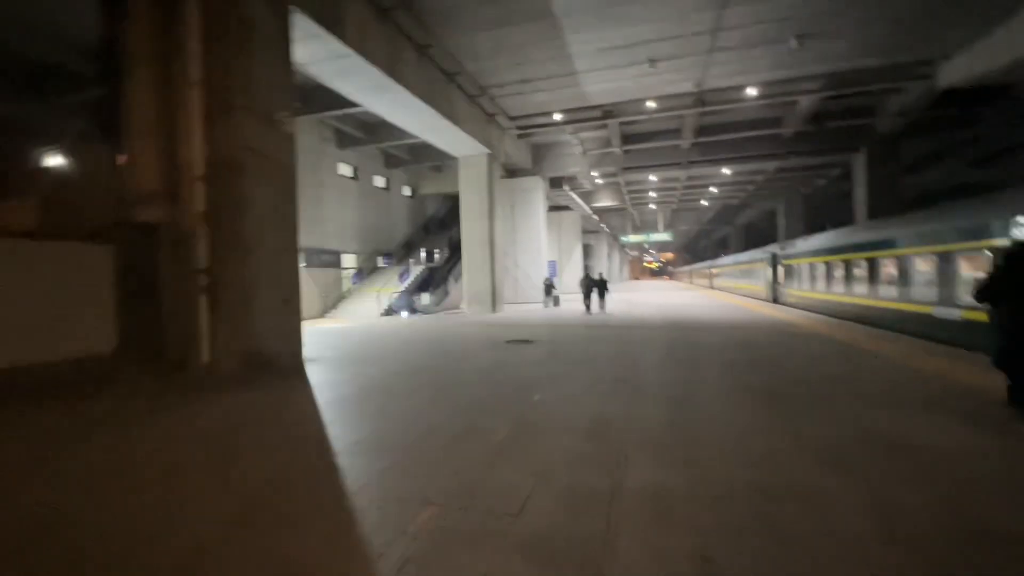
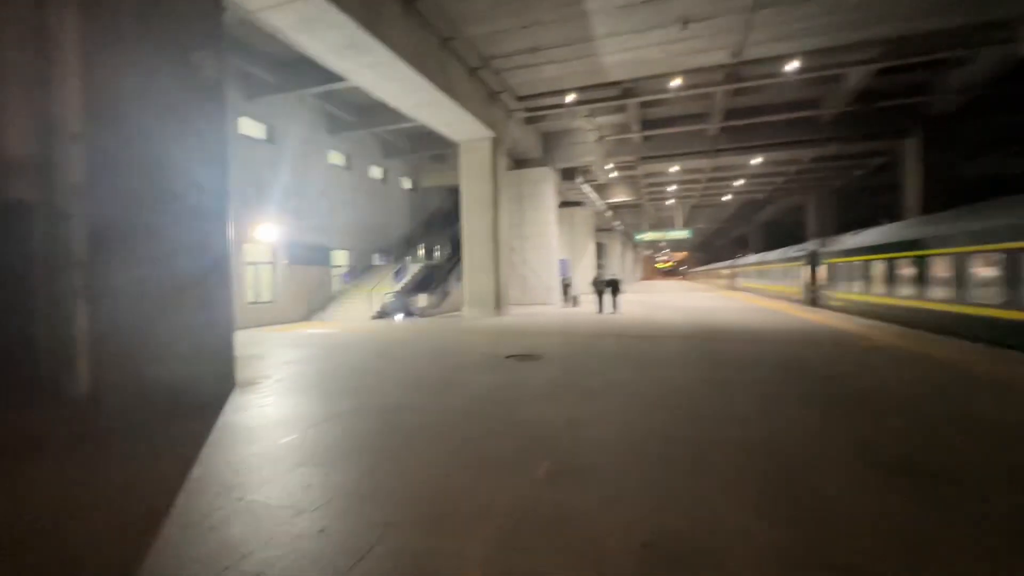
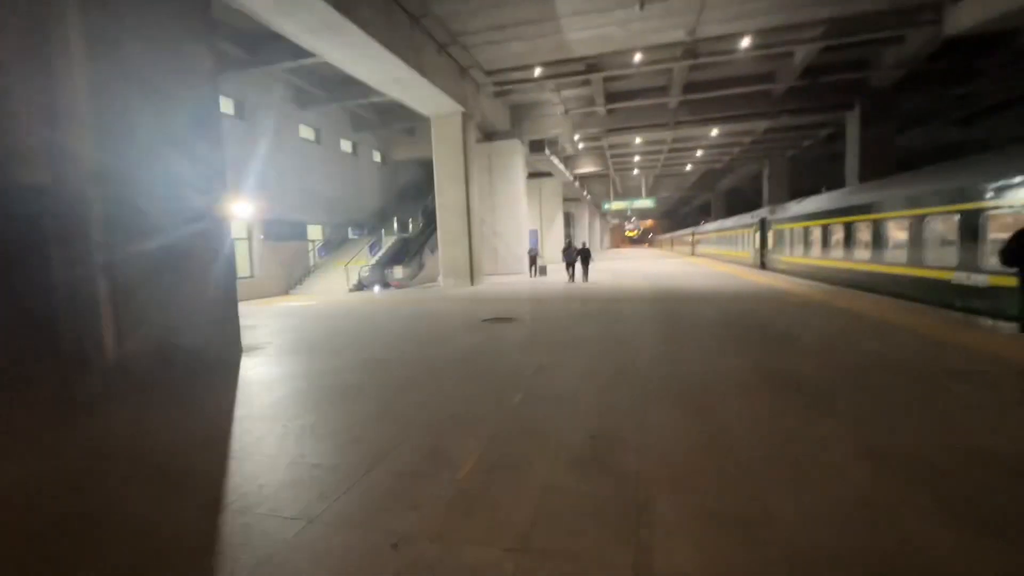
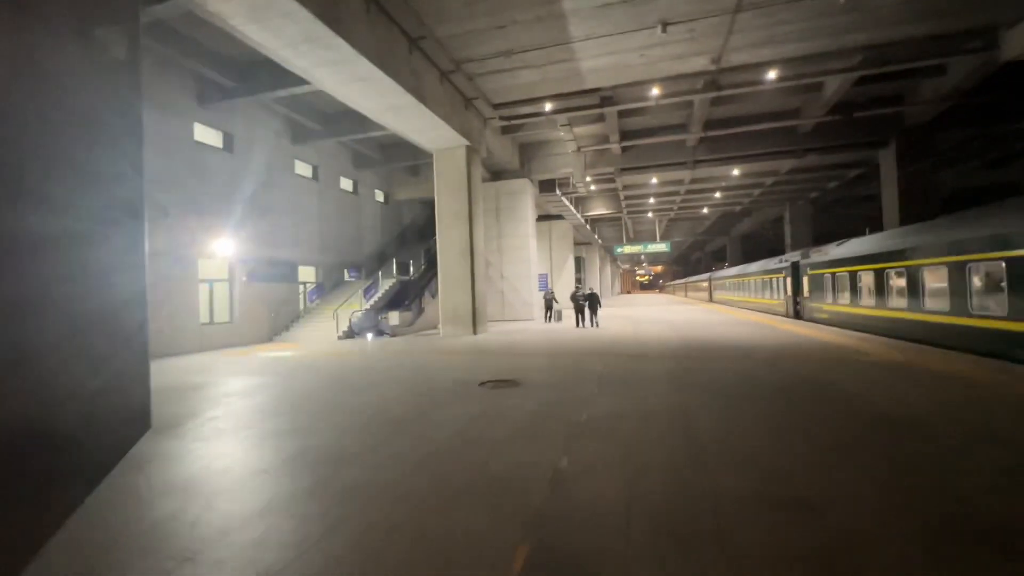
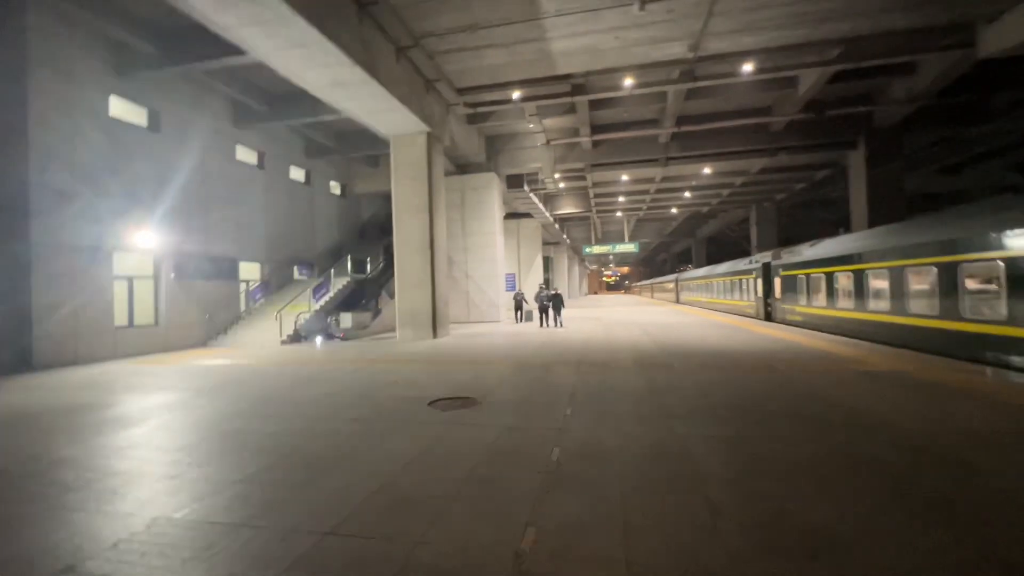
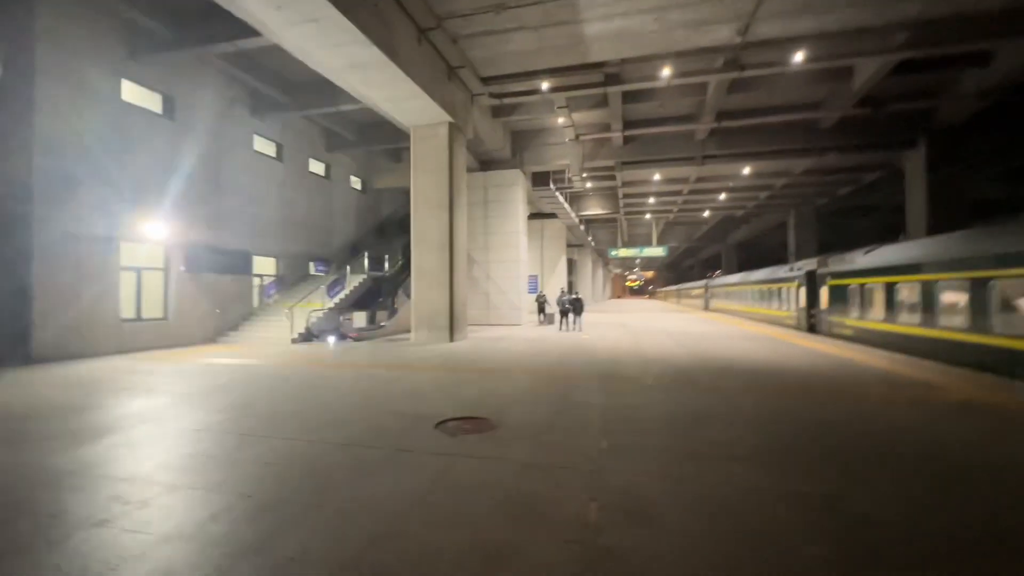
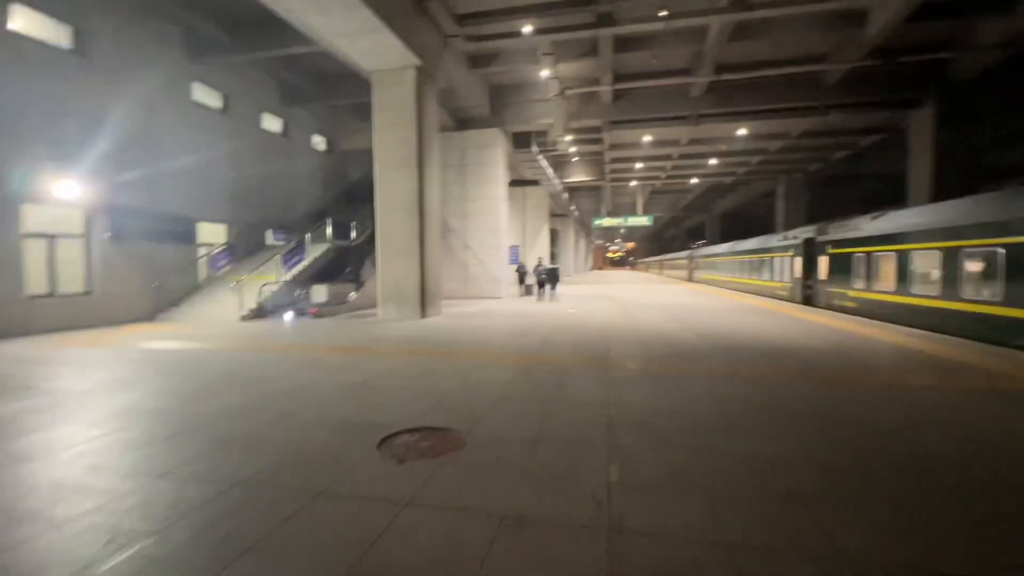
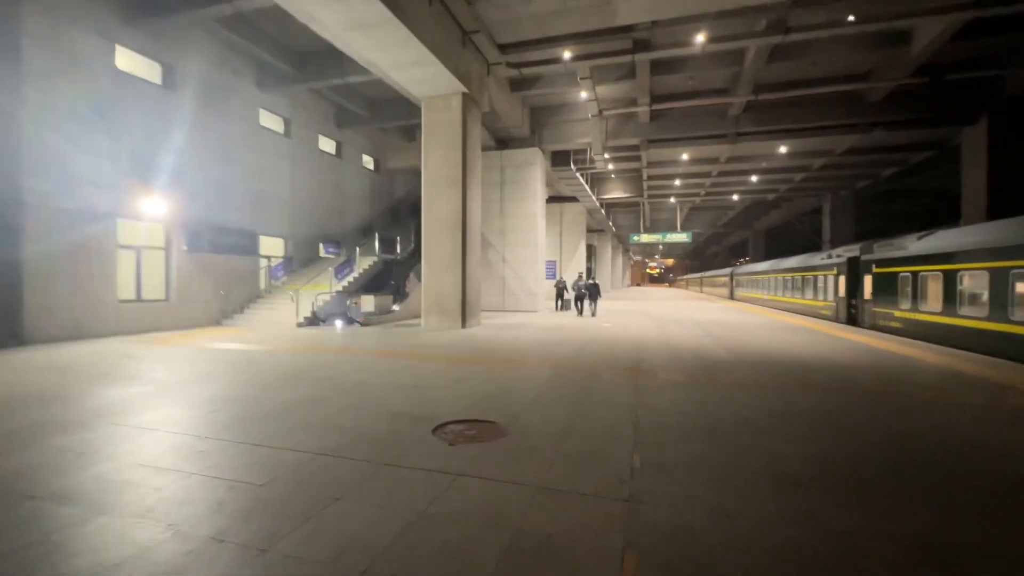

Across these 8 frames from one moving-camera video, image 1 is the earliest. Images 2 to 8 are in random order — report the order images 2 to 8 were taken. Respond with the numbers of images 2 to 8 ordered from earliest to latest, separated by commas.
3, 2, 4, 5, 6, 8, 7
